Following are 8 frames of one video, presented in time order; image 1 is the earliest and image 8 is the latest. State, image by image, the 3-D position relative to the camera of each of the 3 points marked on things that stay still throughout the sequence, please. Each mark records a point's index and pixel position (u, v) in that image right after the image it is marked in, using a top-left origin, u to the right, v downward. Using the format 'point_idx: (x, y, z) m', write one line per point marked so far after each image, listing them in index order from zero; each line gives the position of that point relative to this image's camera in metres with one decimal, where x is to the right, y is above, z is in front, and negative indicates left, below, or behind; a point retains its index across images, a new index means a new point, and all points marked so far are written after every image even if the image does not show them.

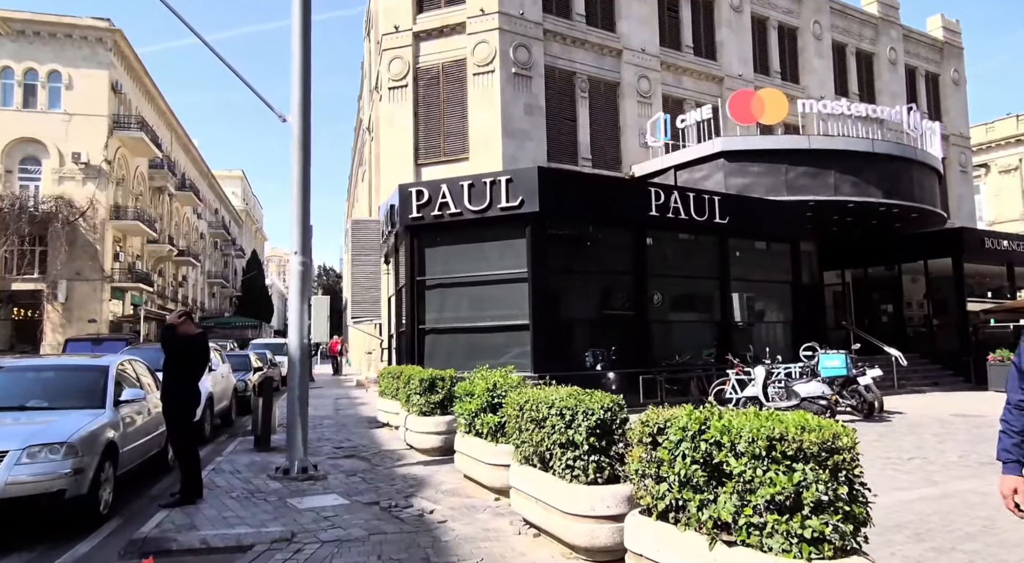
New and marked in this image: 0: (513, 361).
0: (-0.1, -1.4, +12.2) m
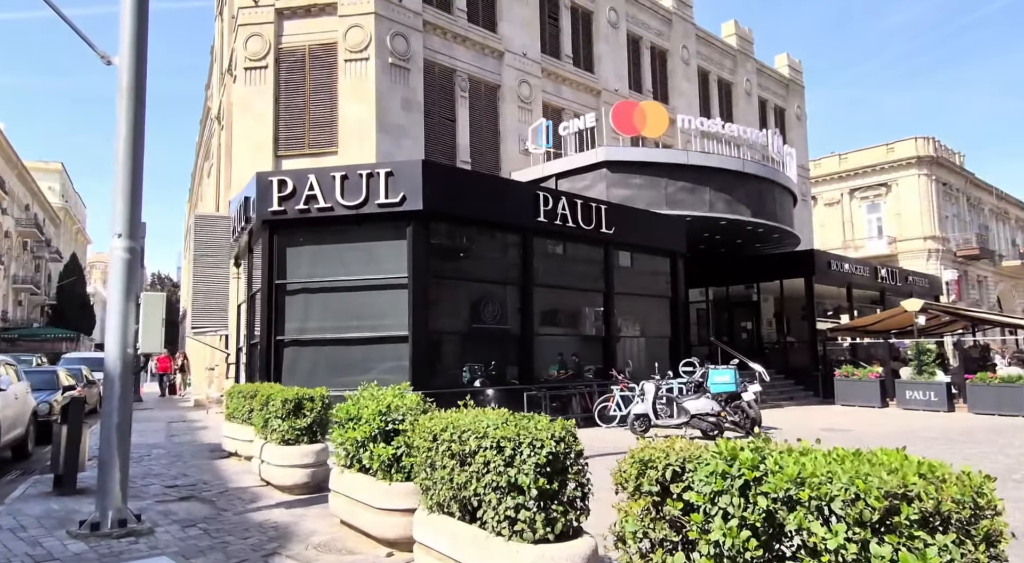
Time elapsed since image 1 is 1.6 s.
0: (-2.1, -1.5, +10.9) m
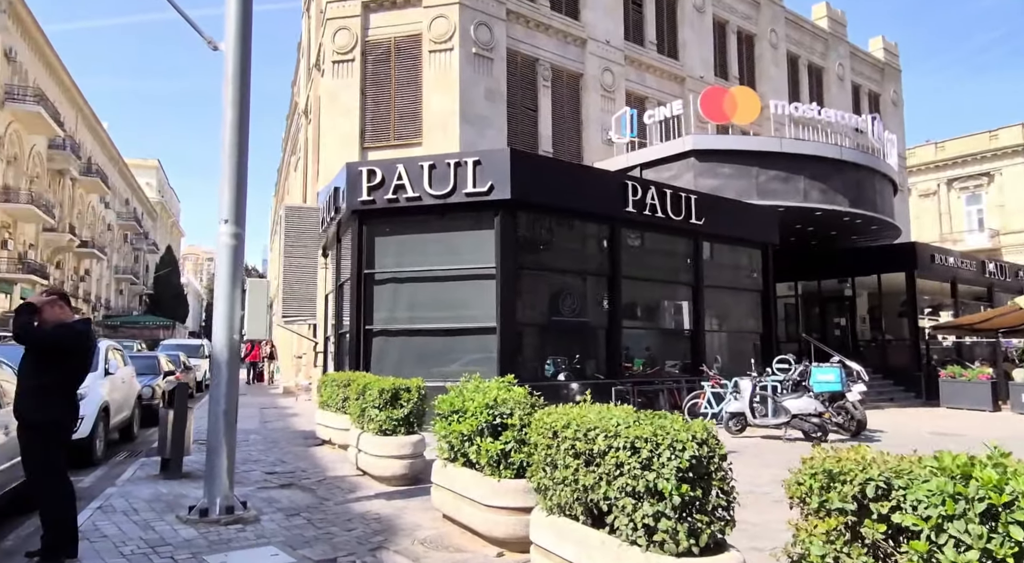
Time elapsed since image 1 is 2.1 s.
0: (-0.7, -1.4, +10.8) m
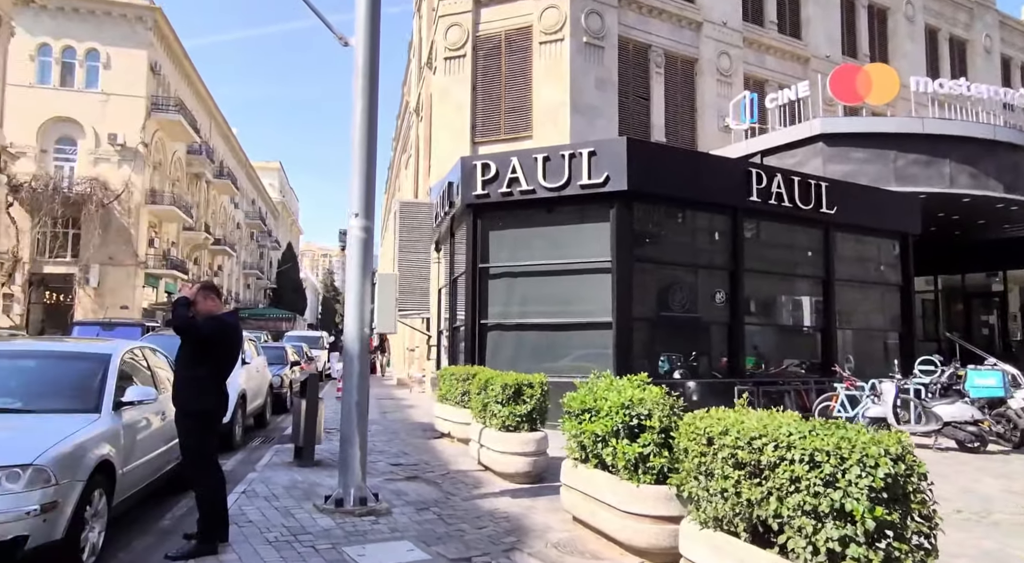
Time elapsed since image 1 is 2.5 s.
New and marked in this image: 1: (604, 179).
0: (+1.1, -1.3, +10.6) m
1: (+1.4, +1.5, +10.2) m
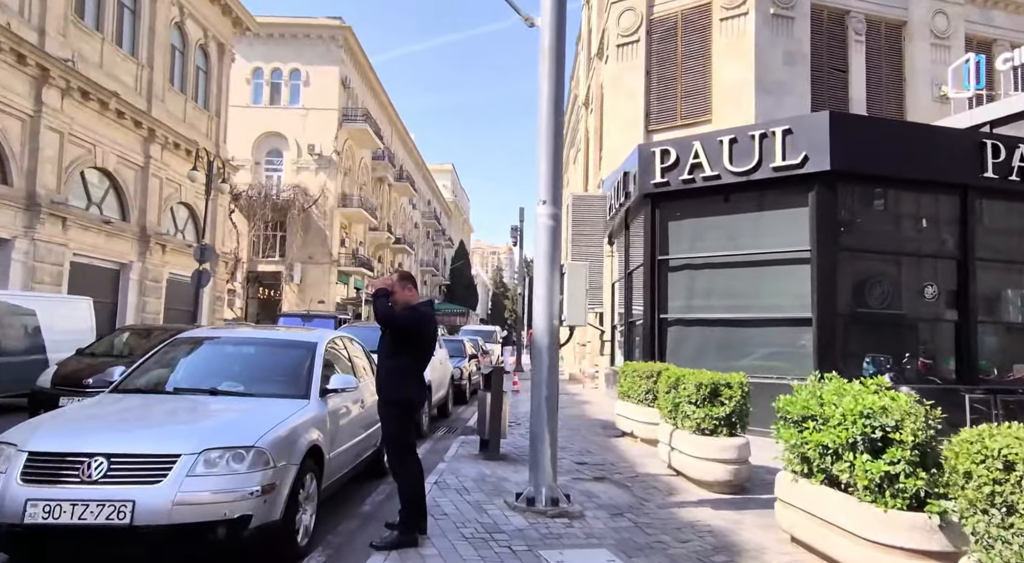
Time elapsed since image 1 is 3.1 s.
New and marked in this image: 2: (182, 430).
0: (+3.7, -1.2, +9.7) m
1: (+3.9, +1.7, +9.2) m
2: (-1.7, -0.8, +3.6) m
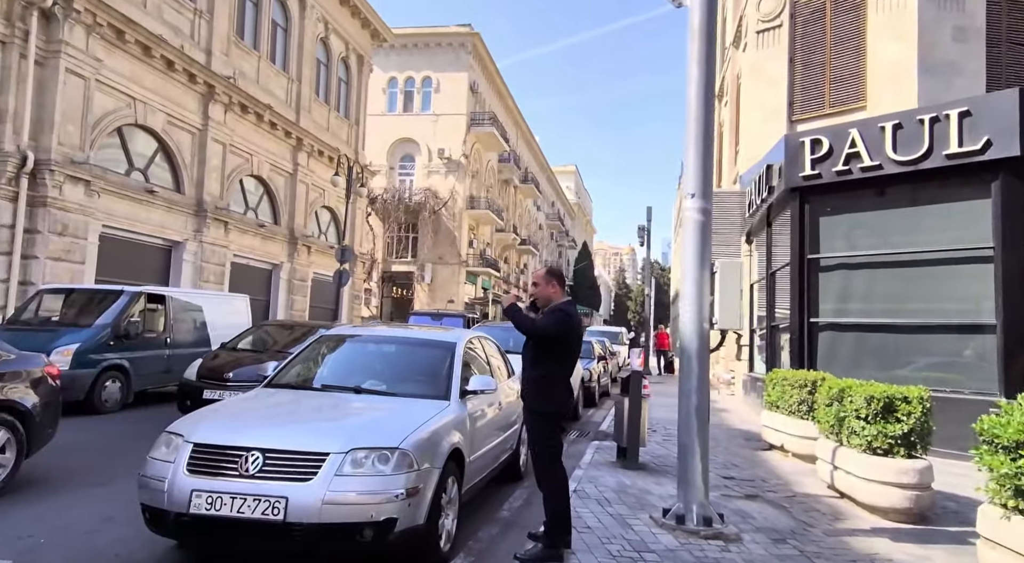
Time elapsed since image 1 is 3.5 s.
0: (+5.5, -1.2, +8.6) m
1: (+5.7, +1.6, +8.1) m
2: (-1.0, -0.8, +3.6) m
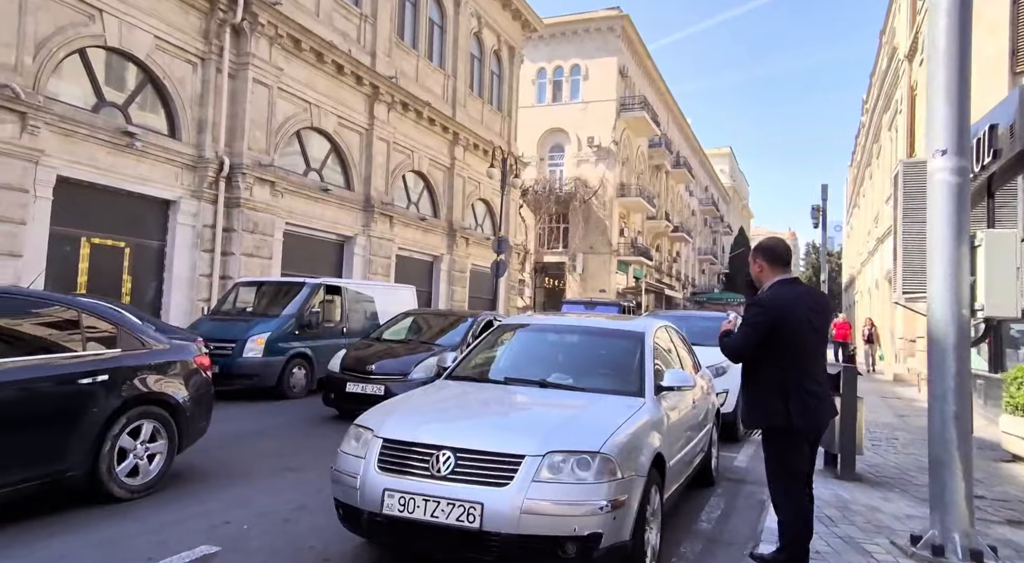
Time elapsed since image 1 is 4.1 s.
0: (+7.5, -0.9, +6.7) m
1: (+7.5, +1.9, +6.2) m
2: (+0.1, -0.7, +3.3) m
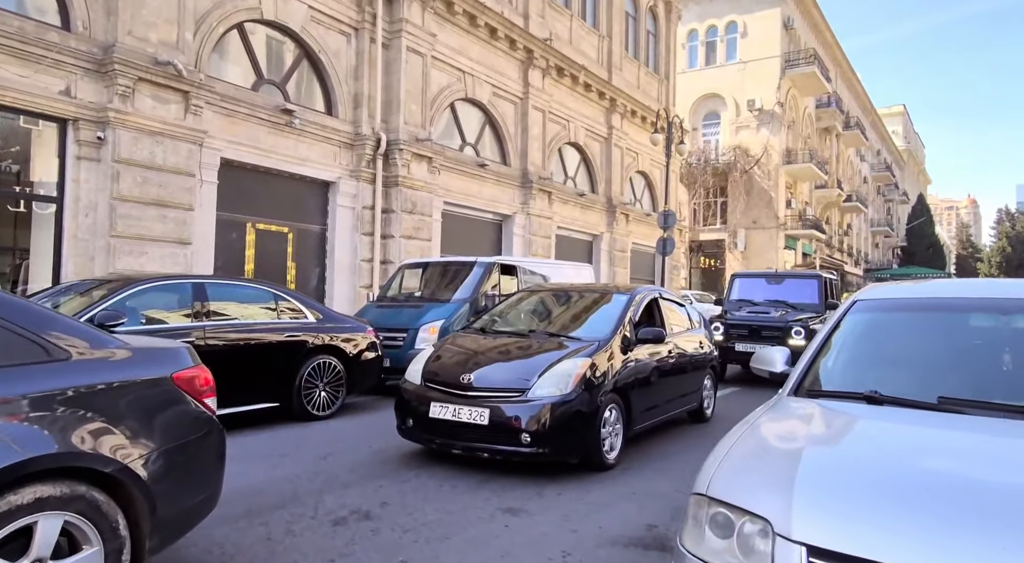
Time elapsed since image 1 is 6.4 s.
0: (+9.4, -0.5, +3.2) m
1: (+9.1, +2.3, +2.5) m
2: (+1.4, -0.5, +1.3) m
